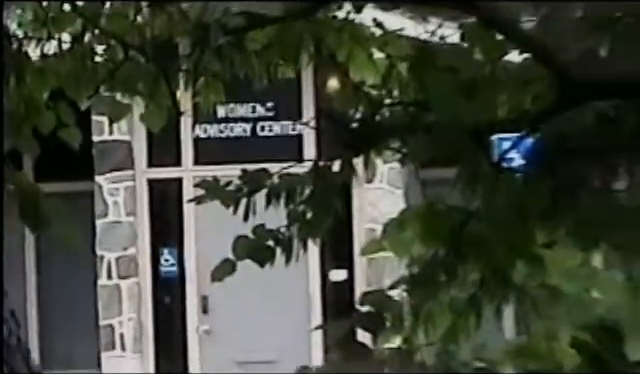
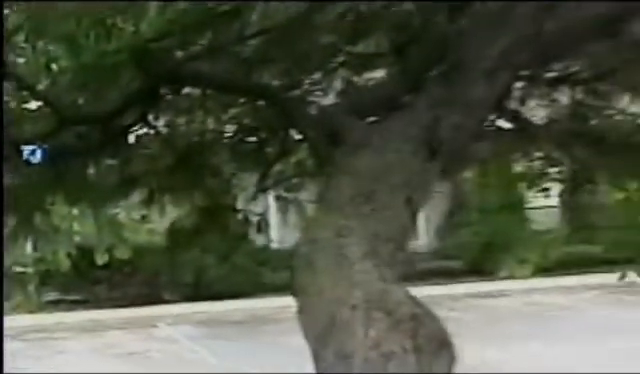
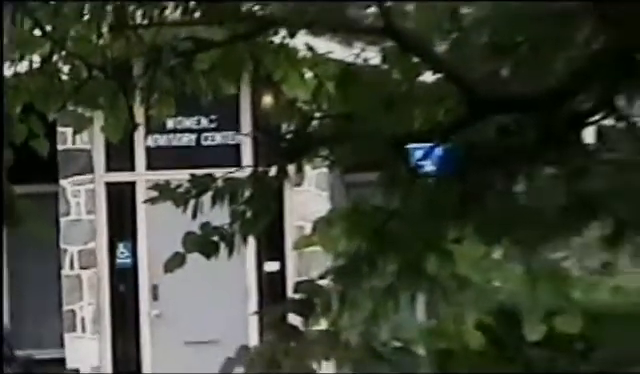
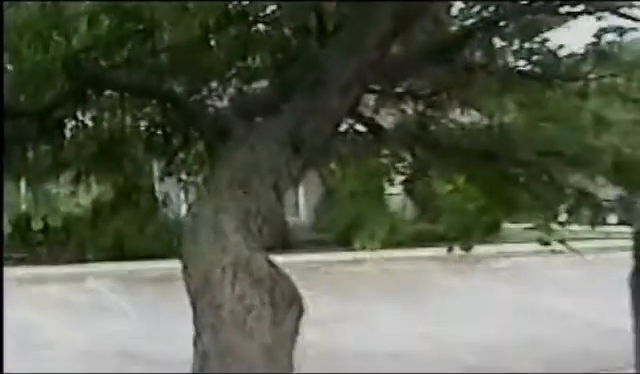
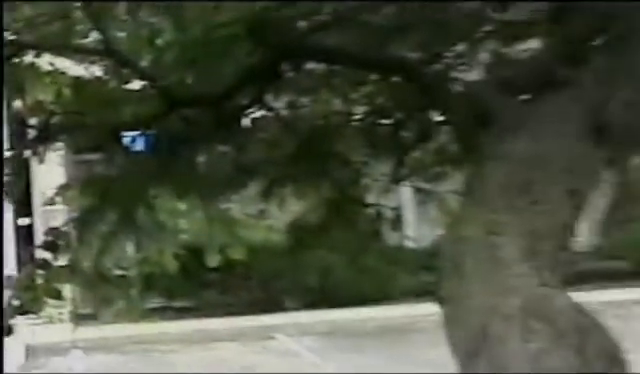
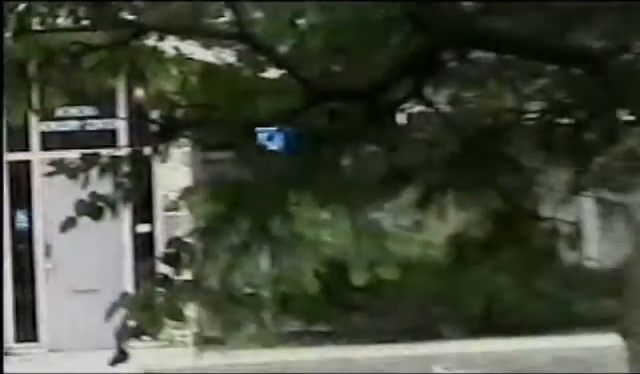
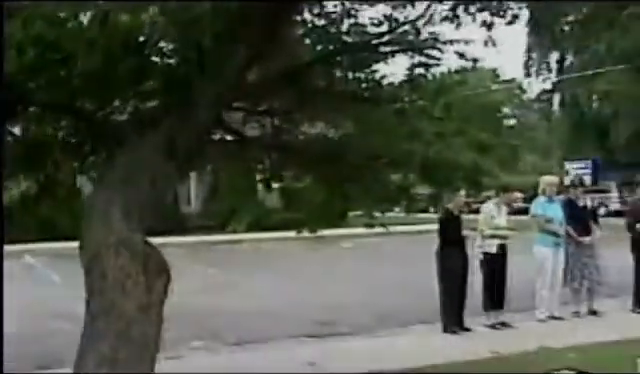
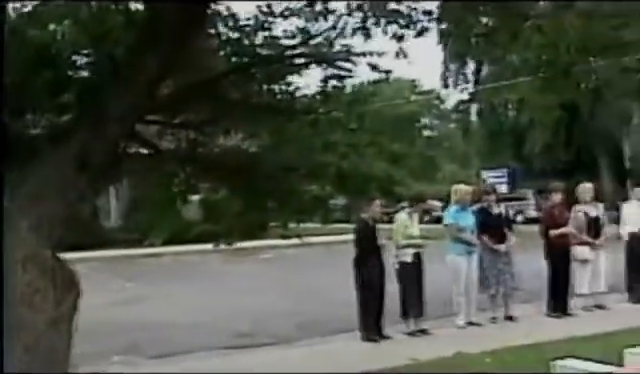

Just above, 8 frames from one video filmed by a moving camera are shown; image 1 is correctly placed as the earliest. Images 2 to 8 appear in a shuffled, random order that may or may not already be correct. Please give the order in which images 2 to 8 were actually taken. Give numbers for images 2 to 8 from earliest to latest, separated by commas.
3, 6, 5, 2, 4, 7, 8
